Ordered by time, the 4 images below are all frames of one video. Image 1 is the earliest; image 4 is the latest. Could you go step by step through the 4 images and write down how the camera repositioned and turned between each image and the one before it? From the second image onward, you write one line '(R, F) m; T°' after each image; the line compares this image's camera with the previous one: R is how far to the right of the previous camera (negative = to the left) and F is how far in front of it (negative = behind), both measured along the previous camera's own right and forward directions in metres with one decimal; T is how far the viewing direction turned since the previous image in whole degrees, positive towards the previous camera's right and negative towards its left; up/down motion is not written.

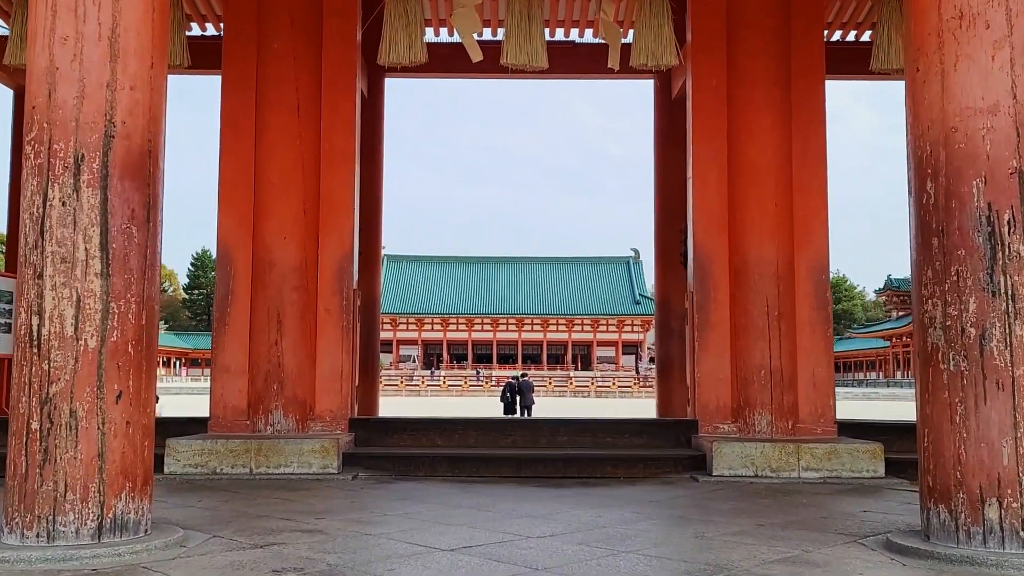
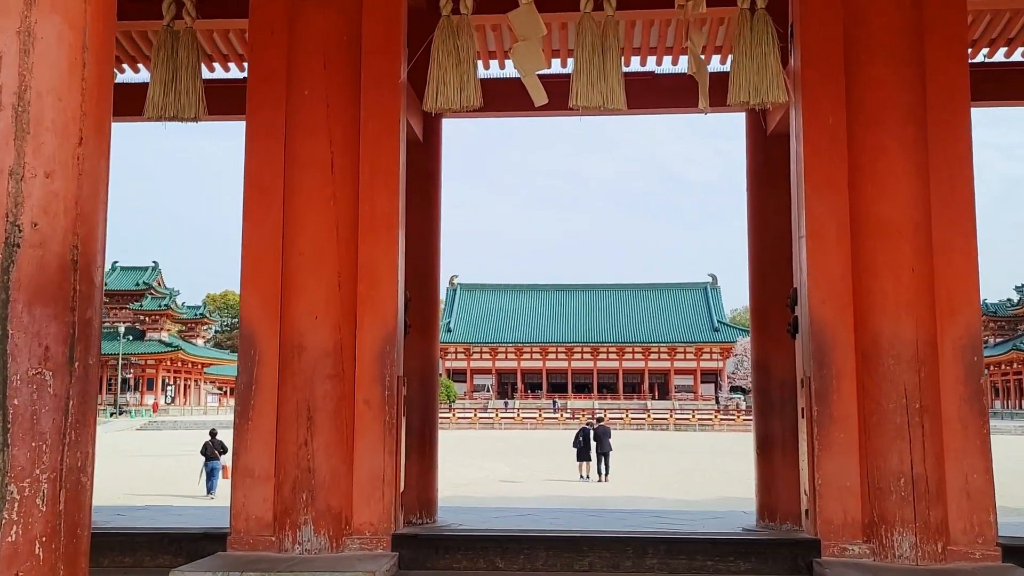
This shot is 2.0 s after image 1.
(0.0, +0.6) m; -5°
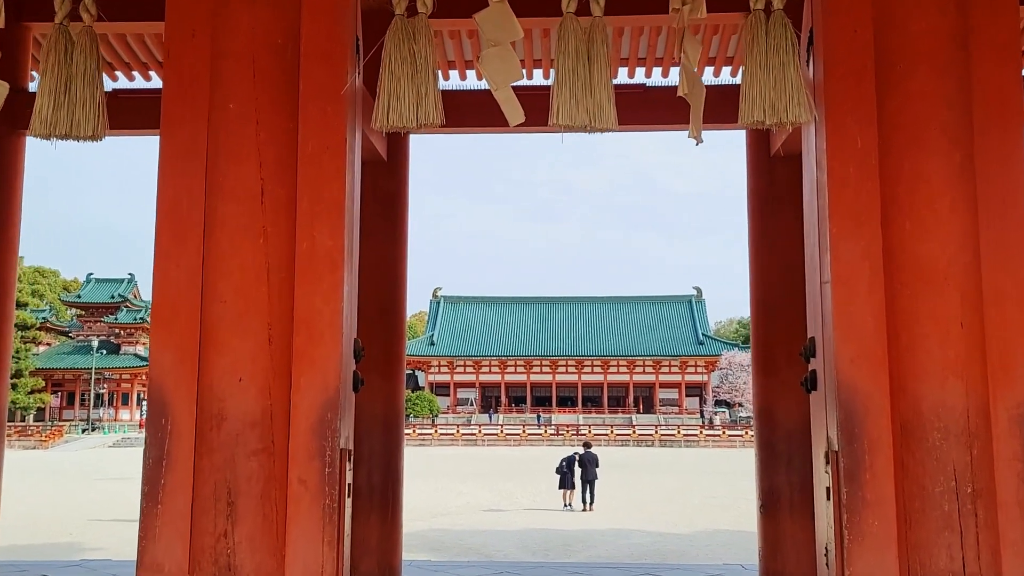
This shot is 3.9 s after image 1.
(0.0, +0.5) m; +1°
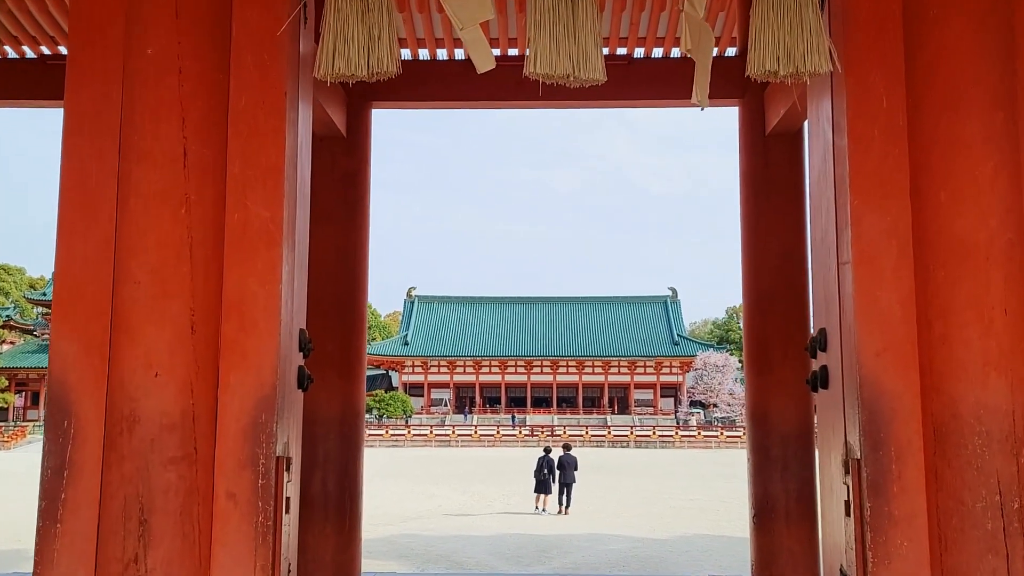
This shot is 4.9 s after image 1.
(0.0, +0.4) m; +2°
